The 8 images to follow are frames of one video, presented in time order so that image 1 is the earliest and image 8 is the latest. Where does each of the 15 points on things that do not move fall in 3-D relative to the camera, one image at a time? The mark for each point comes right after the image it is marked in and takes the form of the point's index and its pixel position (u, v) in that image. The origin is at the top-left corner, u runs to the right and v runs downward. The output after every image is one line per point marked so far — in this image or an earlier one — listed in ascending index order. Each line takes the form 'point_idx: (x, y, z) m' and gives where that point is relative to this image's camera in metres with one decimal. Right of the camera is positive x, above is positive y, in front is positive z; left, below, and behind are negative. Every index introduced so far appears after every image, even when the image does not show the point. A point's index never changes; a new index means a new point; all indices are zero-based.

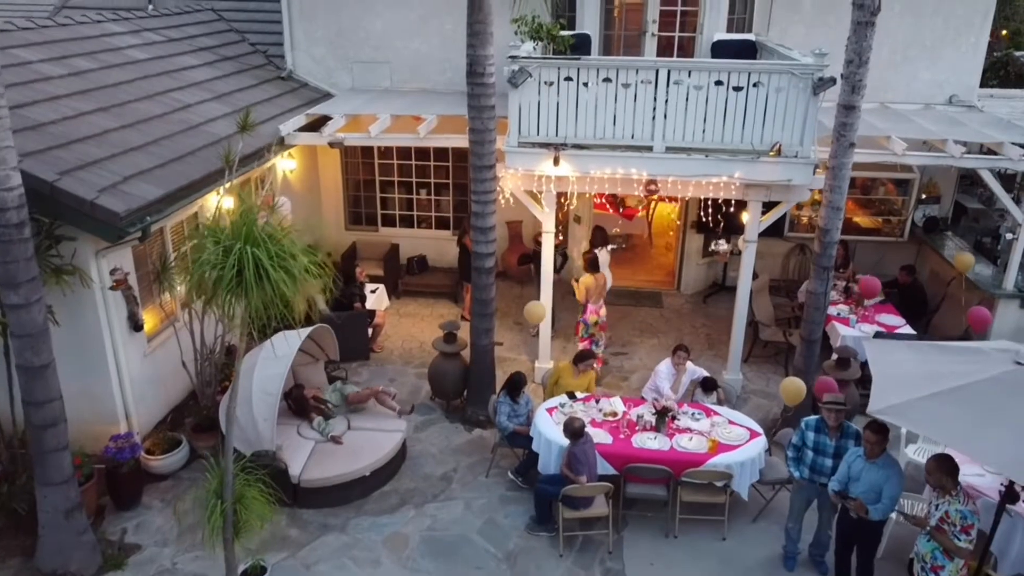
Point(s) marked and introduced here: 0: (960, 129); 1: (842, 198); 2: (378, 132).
0: (+6.0, +2.1, +10.7) m
1: (+3.5, +0.9, +8.4) m
2: (-1.8, +2.1, +10.7) m
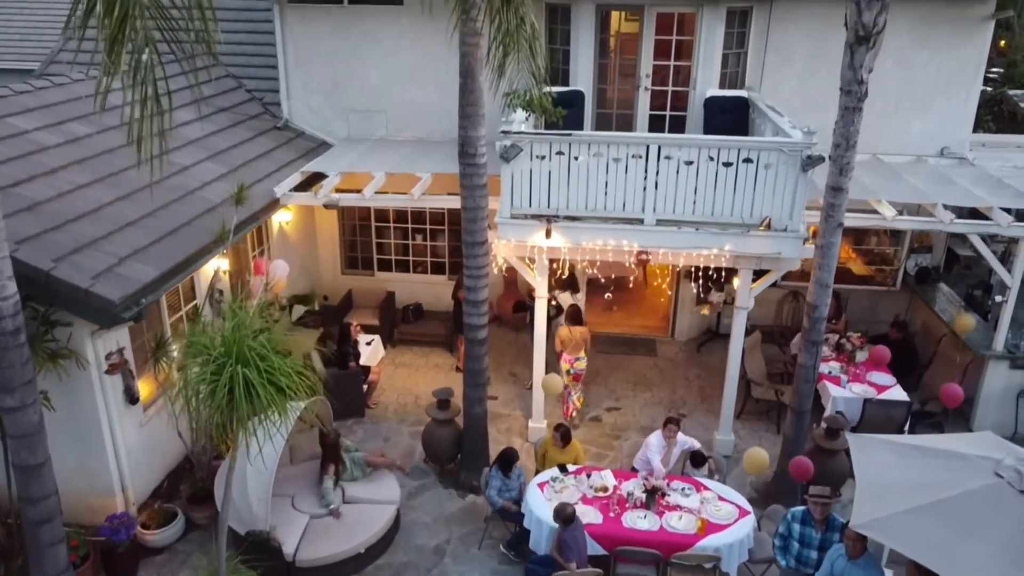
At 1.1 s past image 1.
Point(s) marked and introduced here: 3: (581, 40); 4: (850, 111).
0: (+5.9, +1.3, +10.8) m
1: (+3.4, +0.1, +8.5) m
2: (-1.9, +1.3, +10.8) m
3: (+1.0, +3.7, +11.9) m
4: (+3.3, +1.7, +7.8) m
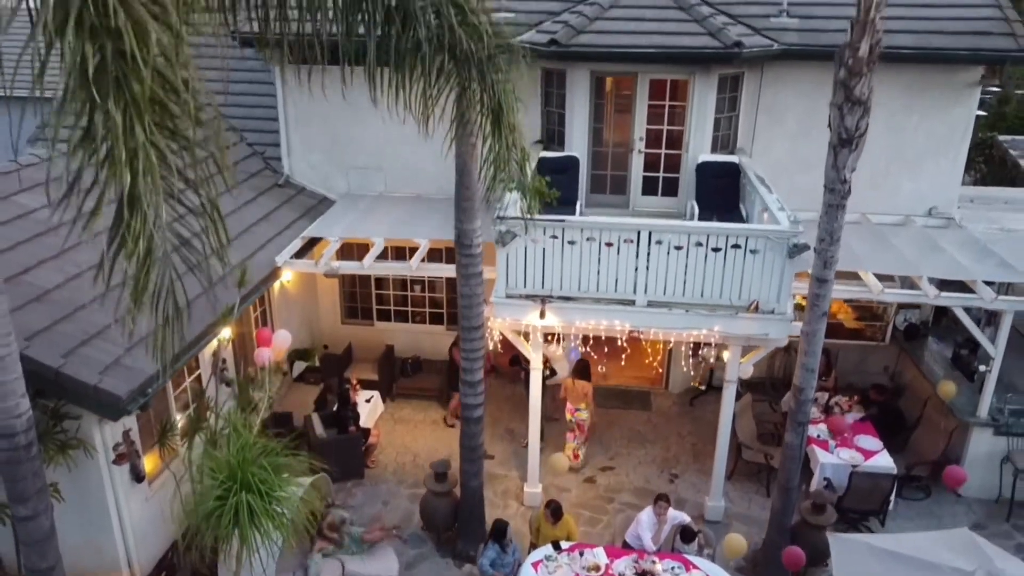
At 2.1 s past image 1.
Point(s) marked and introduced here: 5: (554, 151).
0: (+5.8, +0.4, +11.0) m
1: (+3.3, -0.8, +8.7) m
2: (-2.0, +0.4, +11.0) m
3: (+1.0, +2.8, +12.2) m
4: (+3.2, +0.8, +8.0) m
5: (+0.7, +2.2, +12.9) m
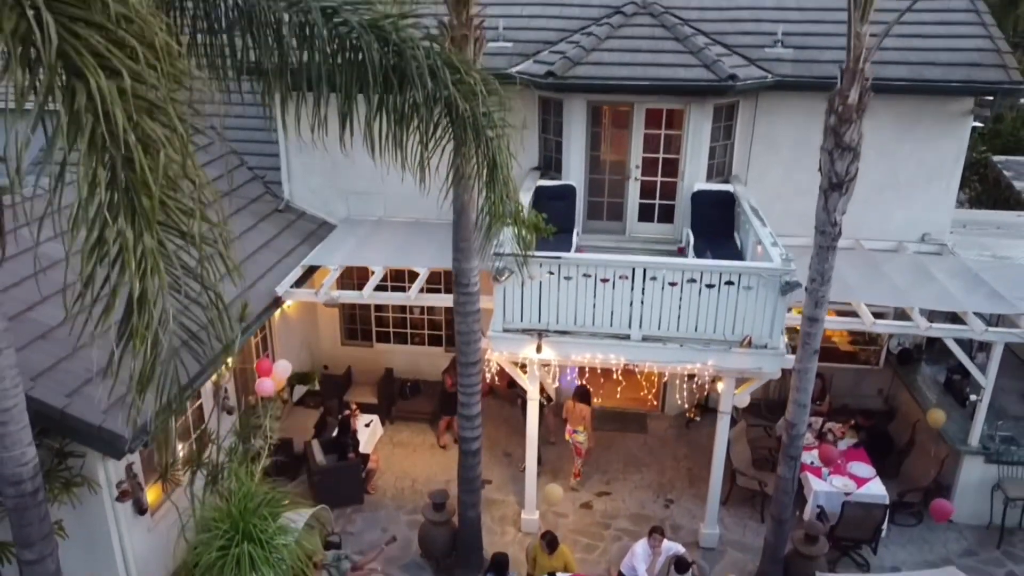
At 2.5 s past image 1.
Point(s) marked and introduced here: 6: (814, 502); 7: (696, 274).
0: (+5.8, 0.0, +11.2) m
1: (+3.3, -1.2, +8.9) m
2: (-2.0, 0.0, +11.2) m
3: (+1.0, +2.4, +12.3) m
4: (+3.2, +0.4, +8.2) m
5: (+0.6, +1.8, +13.0) m
6: (+4.0, -2.9, +10.6) m
7: (+2.1, +0.2, +9.1) m
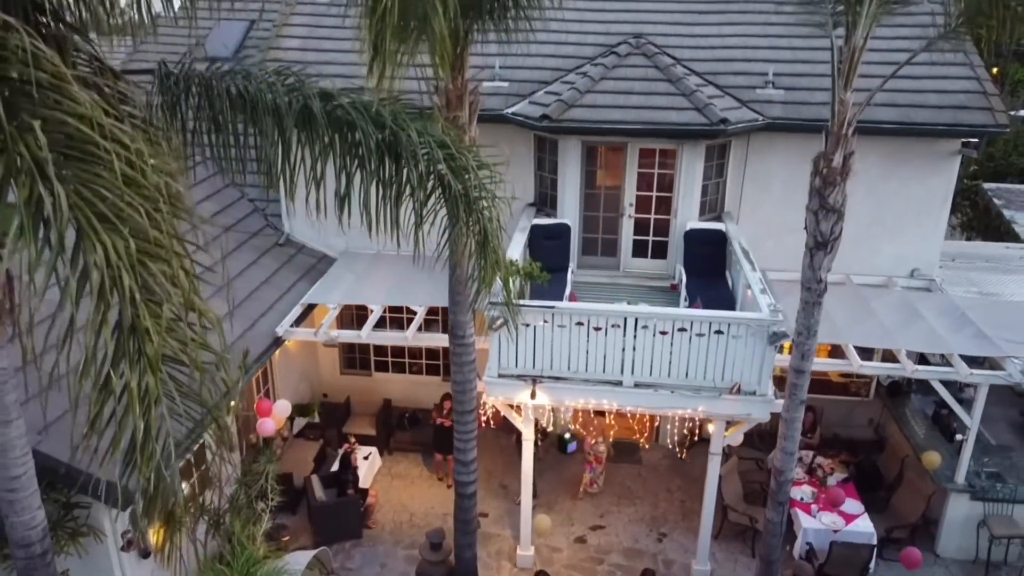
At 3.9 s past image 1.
0: (+5.7, -0.6, +11.4) m
1: (+3.2, -1.8, +9.1) m
2: (-2.1, -0.6, +11.4) m
3: (+0.9, +1.8, +12.5) m
4: (+3.1, -0.2, +8.4) m
5: (+0.6, +1.2, +13.3) m
6: (+3.9, -3.4, +10.8) m
7: (+2.0, -0.4, +9.3) m
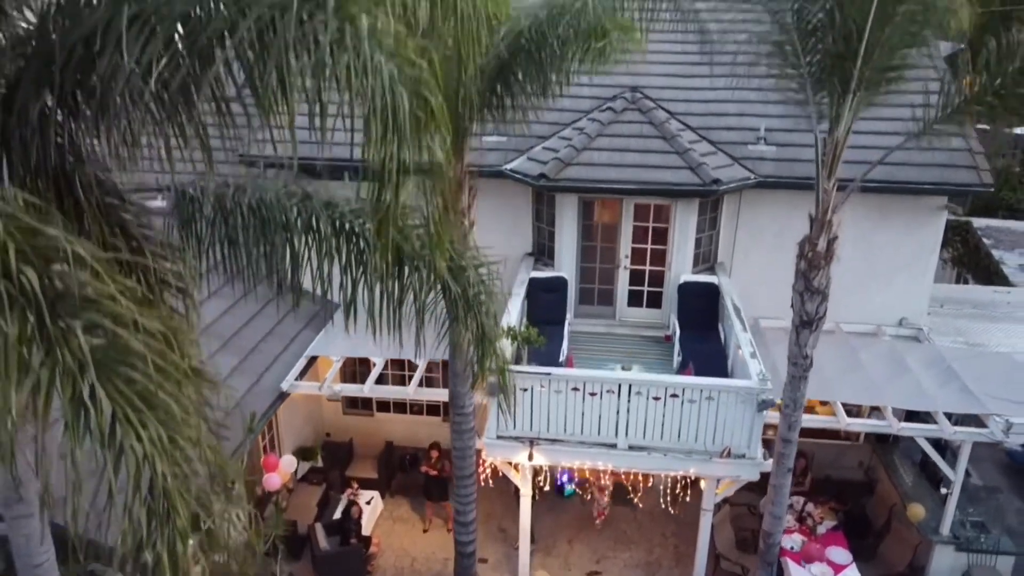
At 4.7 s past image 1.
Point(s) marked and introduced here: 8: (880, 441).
0: (+5.7, -1.4, +11.7) m
1: (+3.2, -2.6, +9.4) m
2: (-2.1, -1.4, +11.7) m
3: (+0.9, +1.0, +12.9) m
4: (+3.1, -1.0, +8.7) m
5: (+0.6, +0.4, +13.6) m
6: (+3.9, -4.2, +11.2) m
7: (+2.0, -1.2, +9.7) m
8: (+6.3, -2.6, +13.7) m
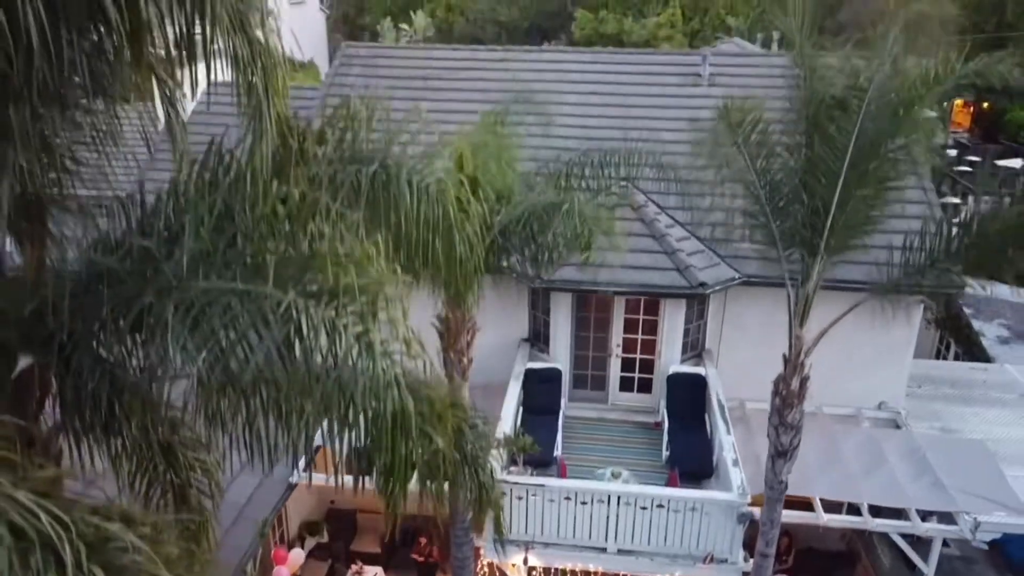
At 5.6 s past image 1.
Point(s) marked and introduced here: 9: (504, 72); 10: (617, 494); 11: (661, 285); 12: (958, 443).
0: (+5.7, -2.9, +12.4) m
1: (+3.2, -4.1, +10.1) m
2: (-2.1, -3.0, +12.4) m
3: (+0.8, -0.5, +13.5) m
4: (+3.1, -2.5, +9.4) m
5: (+0.5, -1.1, +14.2) m
6: (+3.9, -5.8, +11.8) m
7: (+1.9, -2.7, +10.3) m
8: (+6.3, -4.2, +14.4) m
9: (-0.2, +4.6, +17.0) m
10: (+1.4, -2.7, +10.3) m
11: (+2.3, 0.0, +12.5) m
12: (+7.4, -2.6, +13.2) m
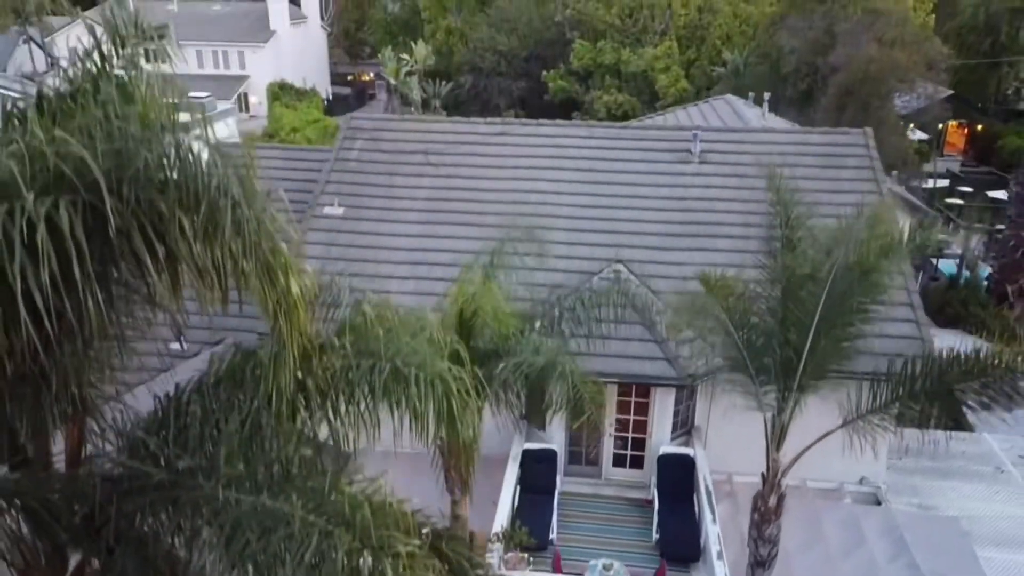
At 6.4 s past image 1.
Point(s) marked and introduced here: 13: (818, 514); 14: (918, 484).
0: (+5.6, -4.4, +13.0) m
1: (+3.1, -5.6, +10.7) m
2: (-2.2, -4.4, +13.0) m
3: (+0.8, -2.0, +14.2) m
4: (+3.0, -4.0, +10.1) m
5: (+0.5, -2.6, +14.9) m
6: (+3.8, -7.2, +12.5) m
7: (+1.9, -4.2, +11.0) m
8: (+6.3, -5.6, +15.0) m
9: (-0.2, +3.1, +17.7) m
10: (+1.3, -4.2, +11.0) m
11: (+2.3, -1.4, +13.2) m
12: (+7.3, -4.1, +13.9) m
13: (+5.4, -4.0, +13.9) m
14: (+7.6, -3.6, +14.9) m
